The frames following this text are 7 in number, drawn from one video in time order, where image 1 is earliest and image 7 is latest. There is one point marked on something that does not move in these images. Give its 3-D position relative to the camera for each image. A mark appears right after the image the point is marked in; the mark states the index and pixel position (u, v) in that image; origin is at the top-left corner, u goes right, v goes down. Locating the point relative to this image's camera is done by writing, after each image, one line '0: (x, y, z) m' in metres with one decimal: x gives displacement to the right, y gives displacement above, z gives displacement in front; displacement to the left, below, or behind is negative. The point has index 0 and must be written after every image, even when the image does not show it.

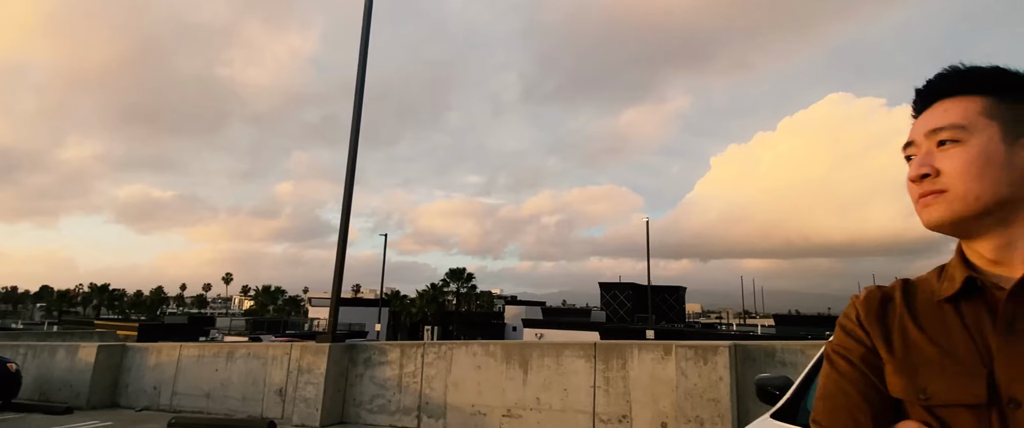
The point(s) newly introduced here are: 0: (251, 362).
0: (-4.2, -2.4, +9.4) m
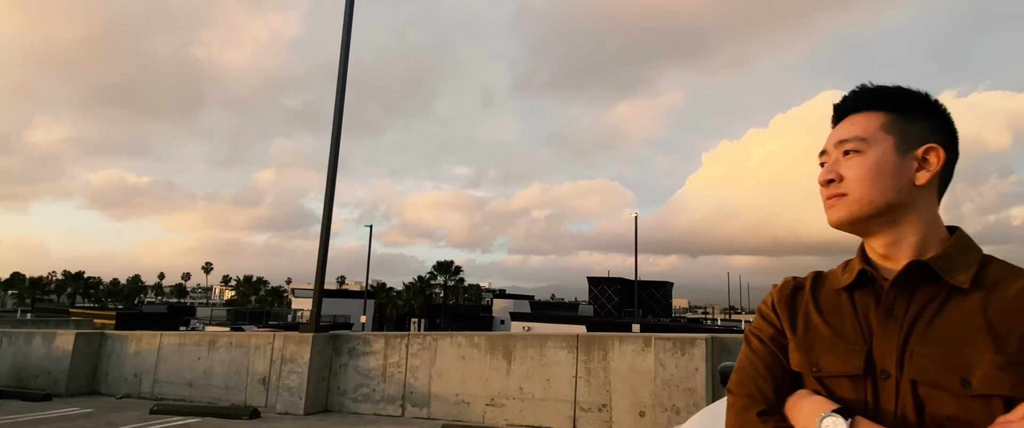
0: (-4.4, -2.2, +9.4) m
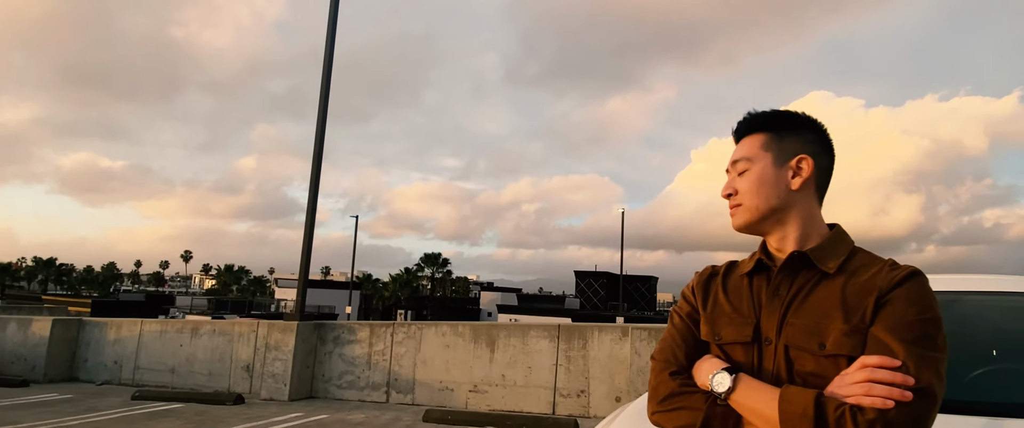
0: (-4.7, -2.0, +9.5) m
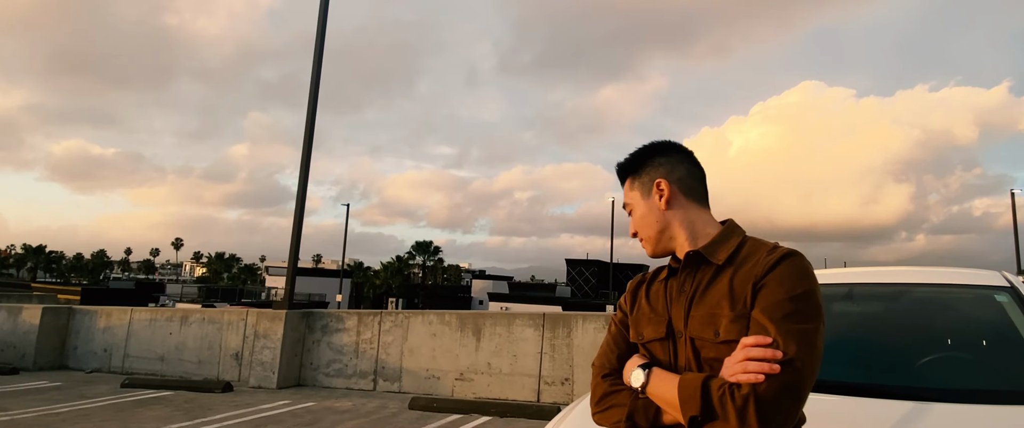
0: (-4.9, -1.8, +9.5) m
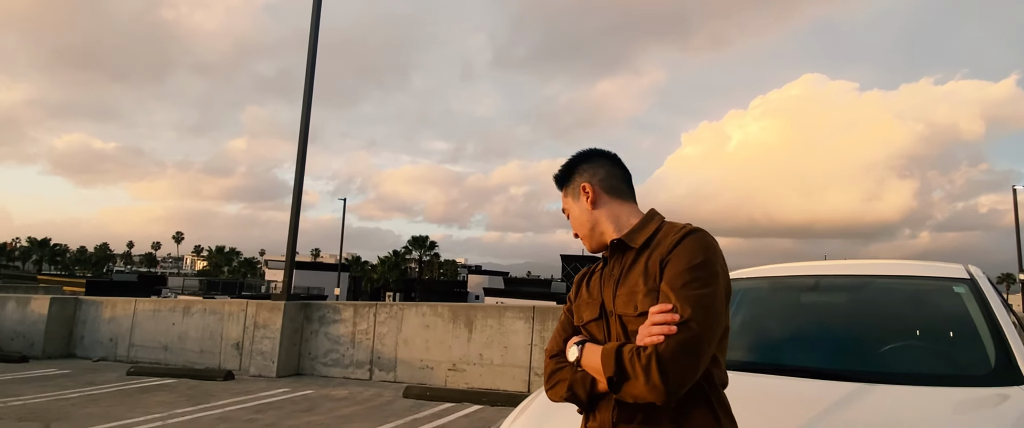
0: (-5.0, -1.7, +9.8) m
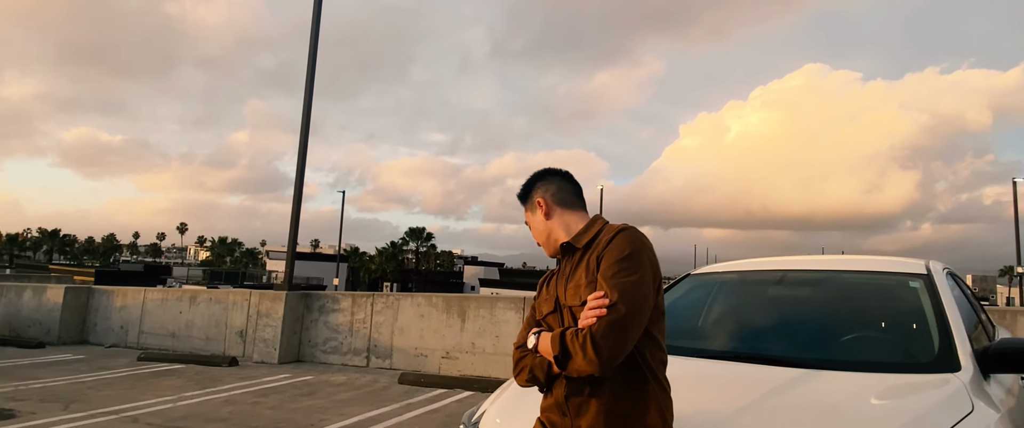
0: (-5.2, -1.6, +10.3) m
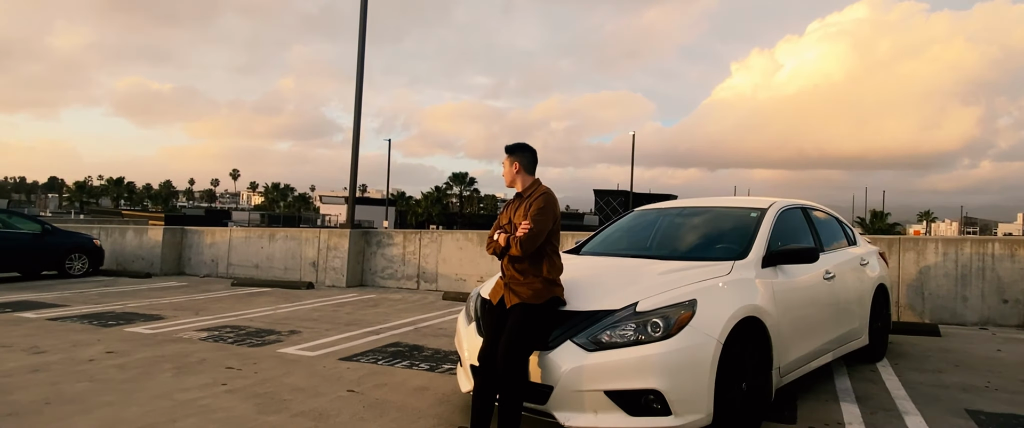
0: (-4.6, -0.6, +12.3) m
